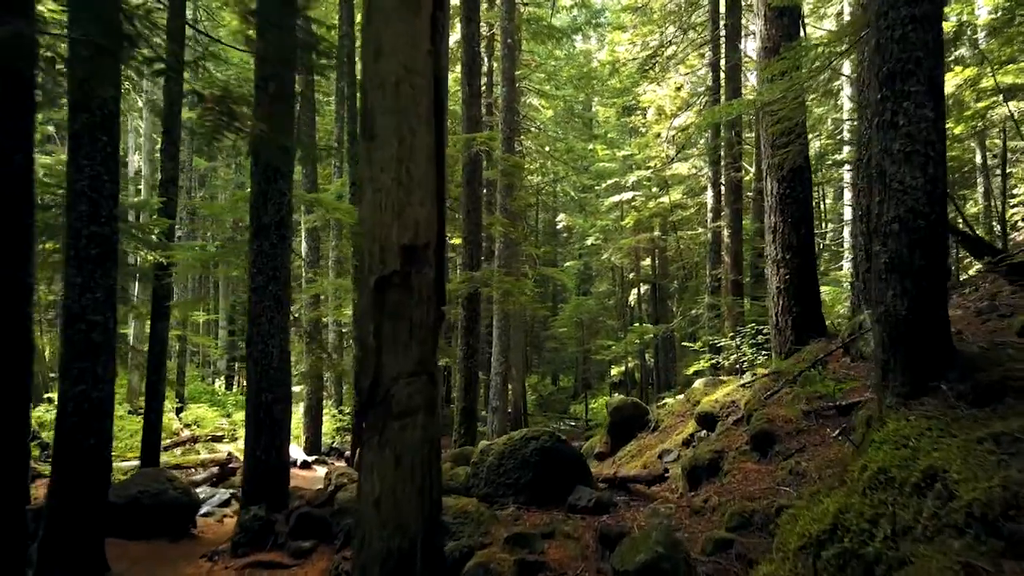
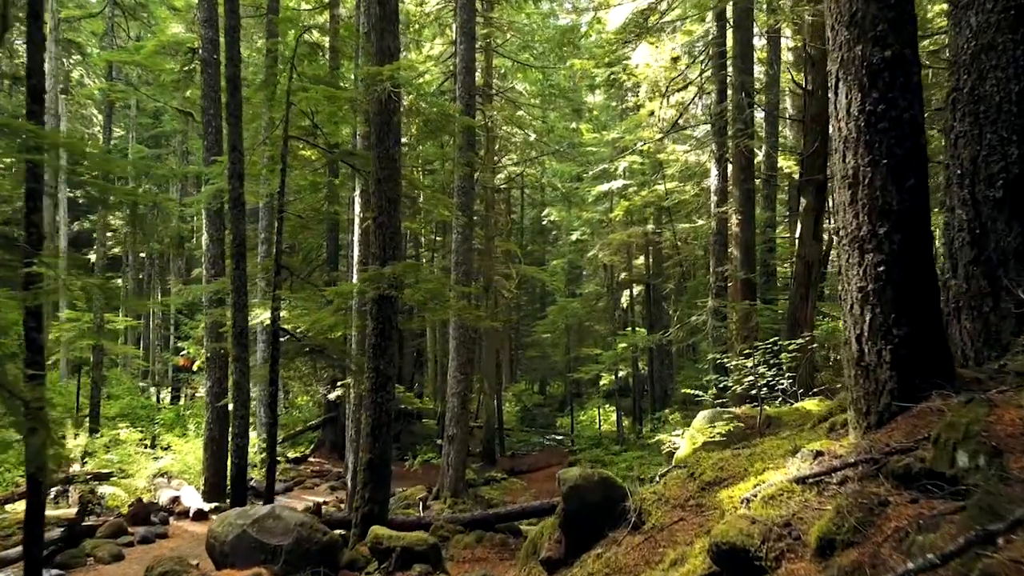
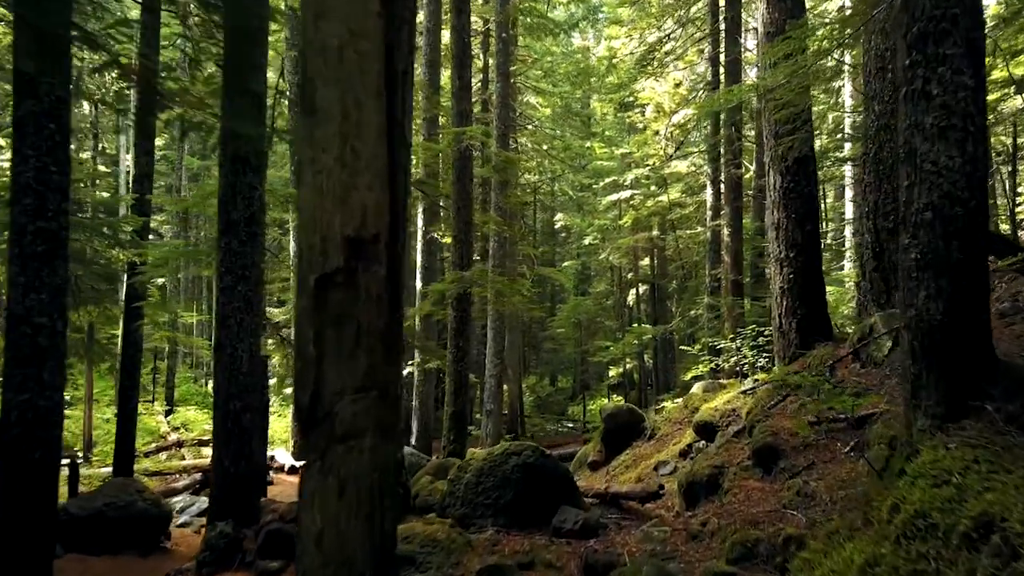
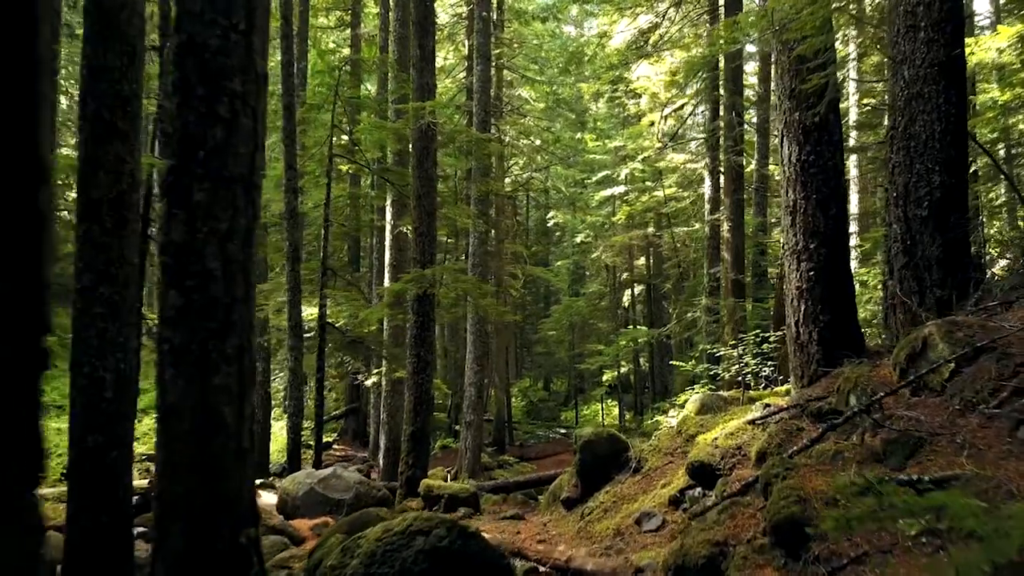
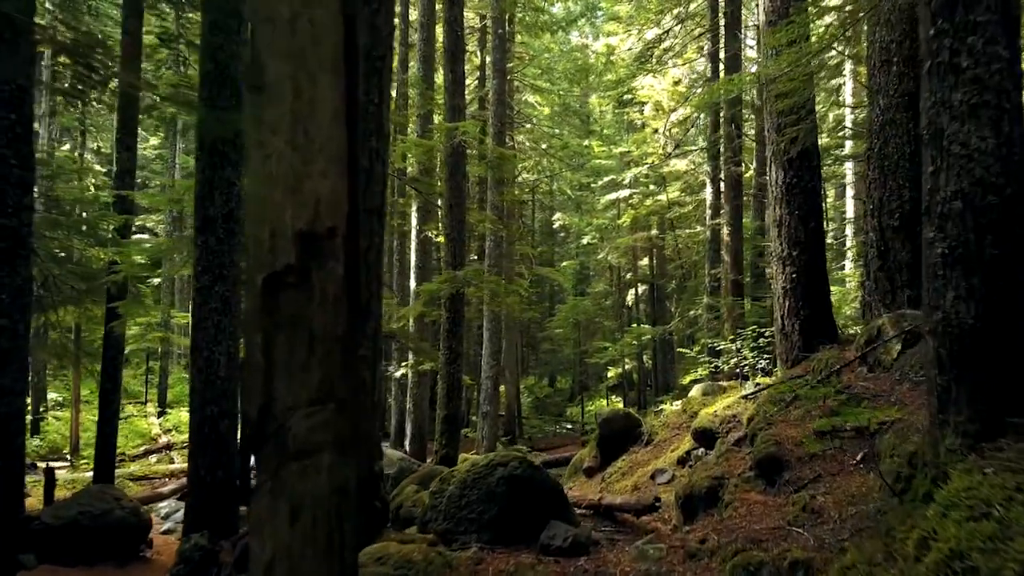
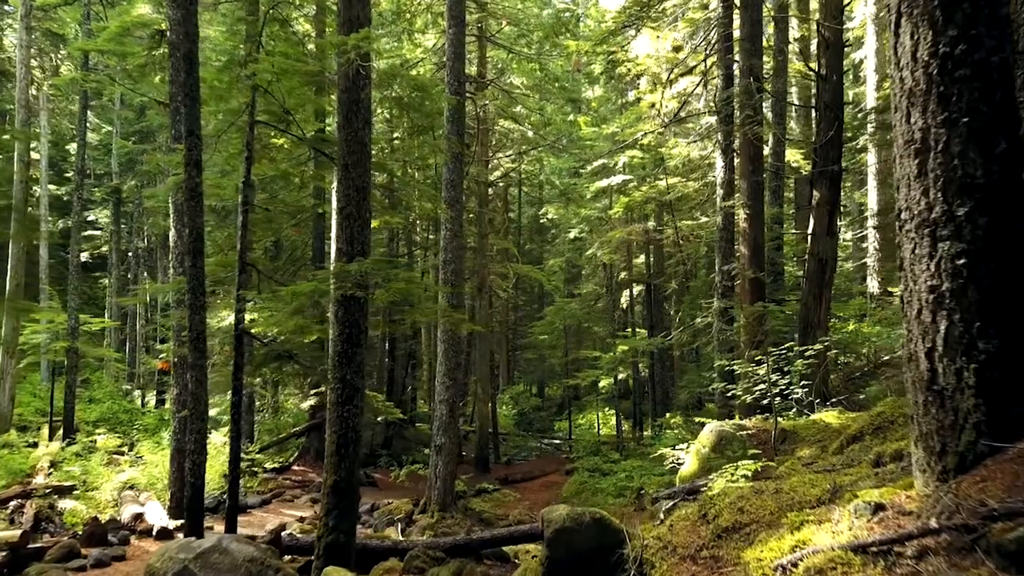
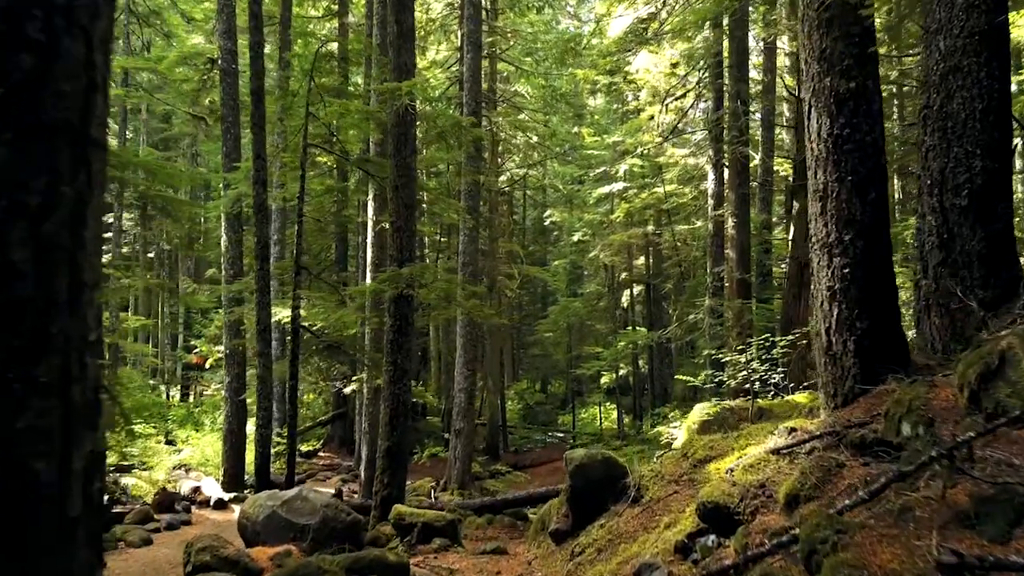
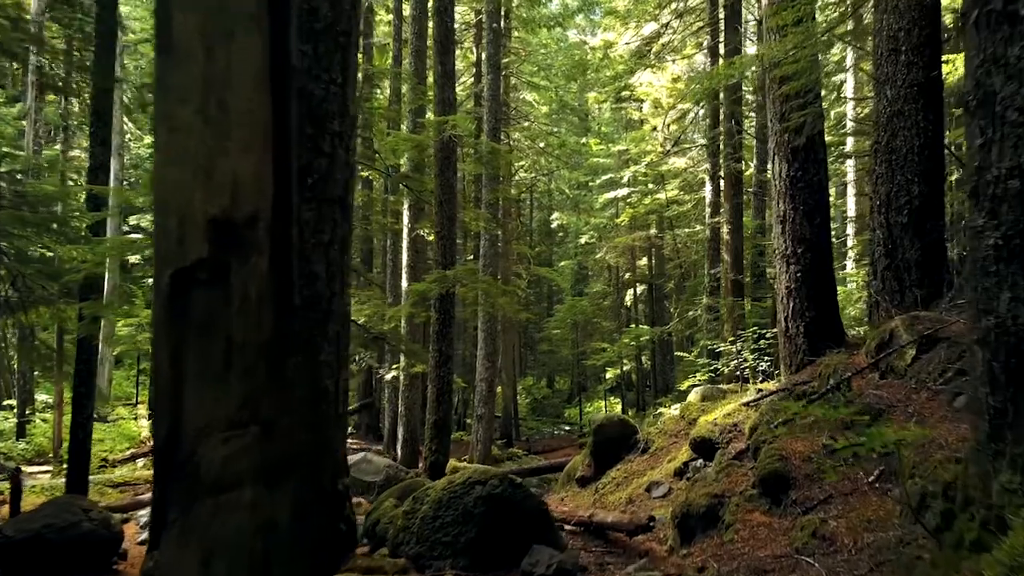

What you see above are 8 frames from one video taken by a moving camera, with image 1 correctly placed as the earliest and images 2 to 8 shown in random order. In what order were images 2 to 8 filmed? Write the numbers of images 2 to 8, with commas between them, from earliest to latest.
3, 5, 8, 4, 7, 2, 6
